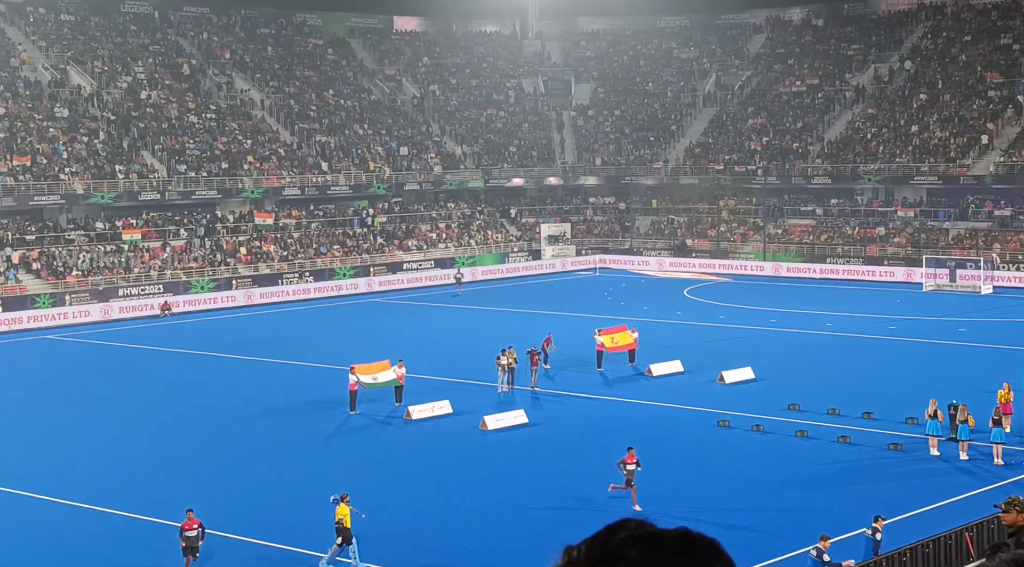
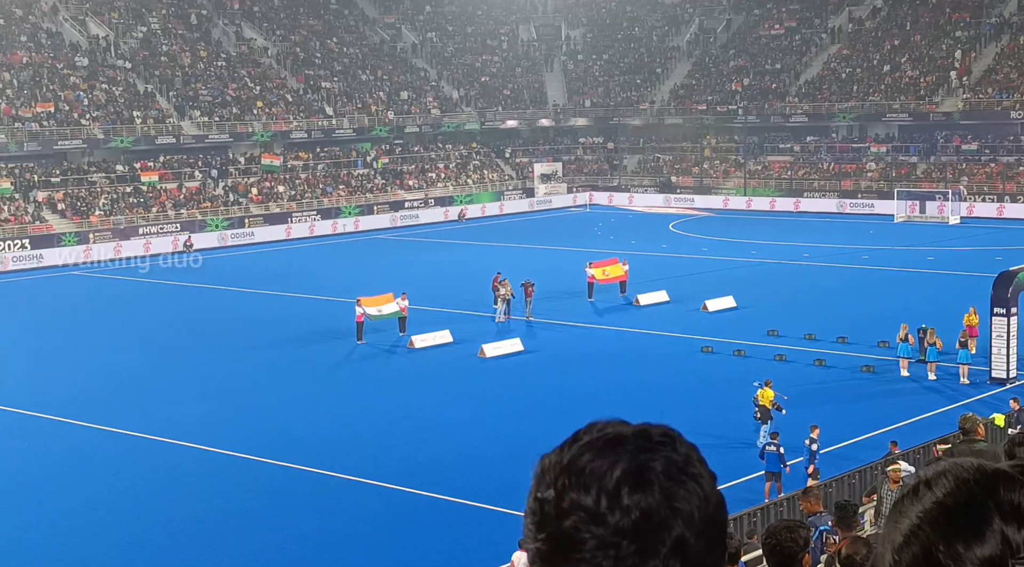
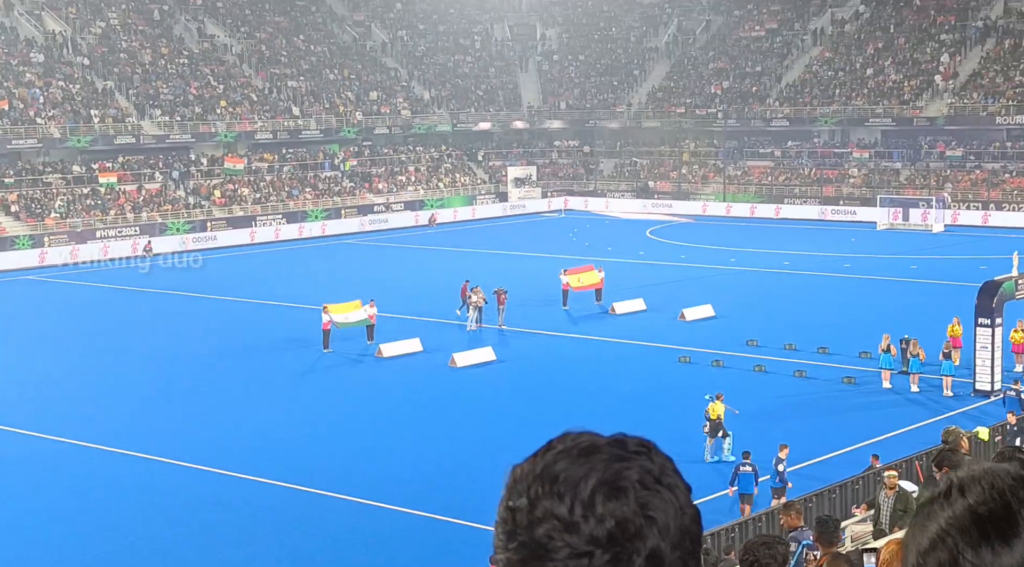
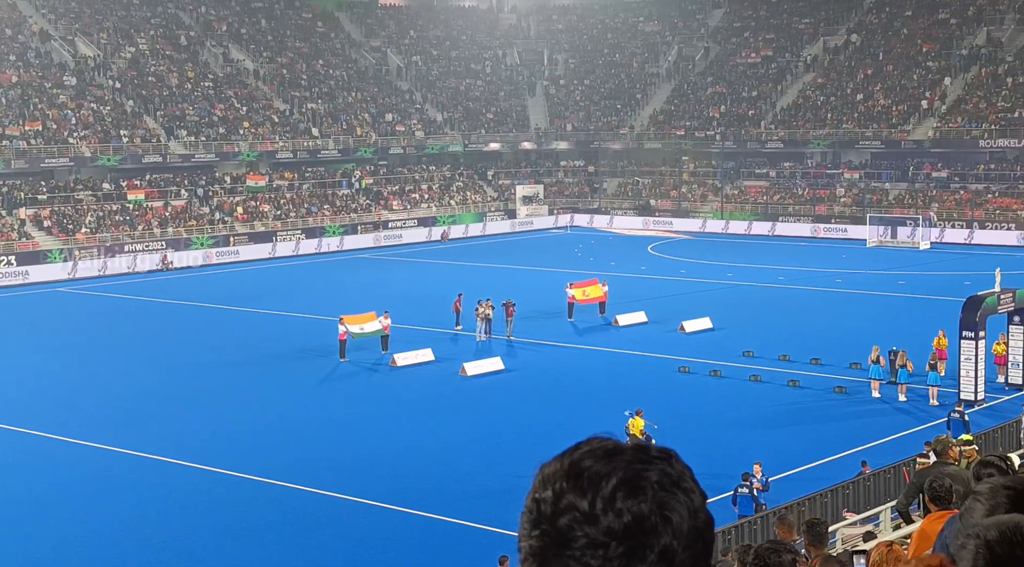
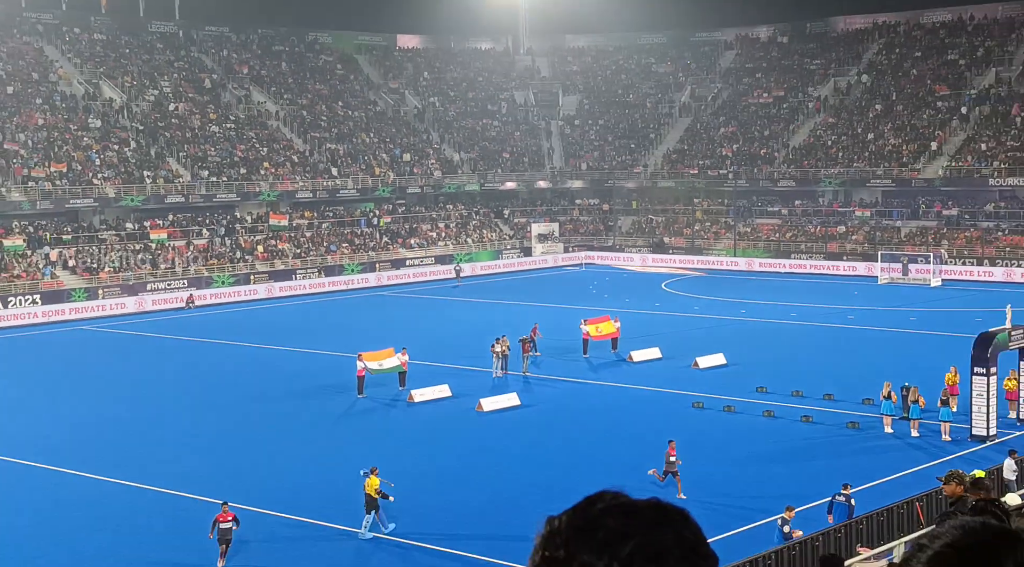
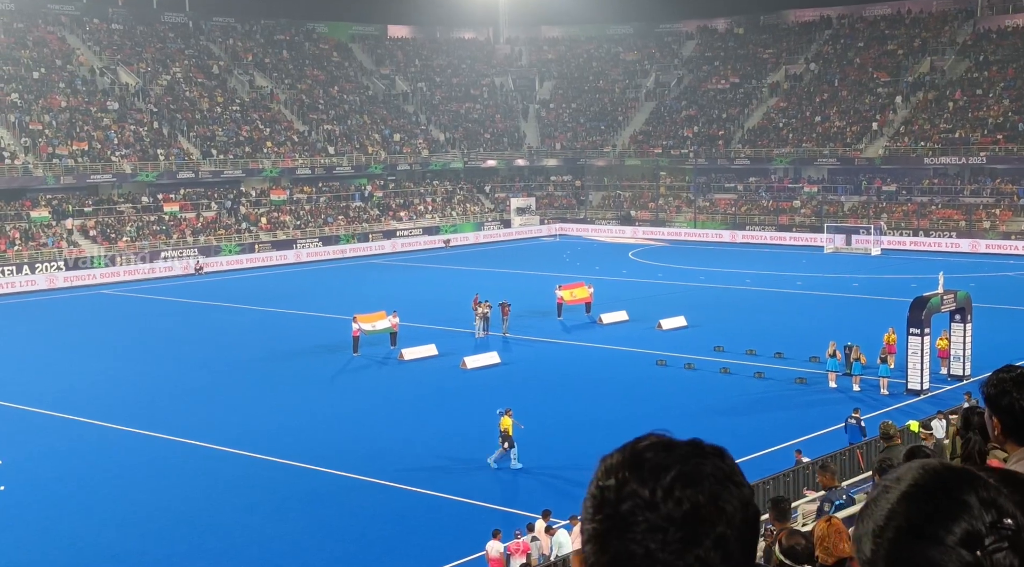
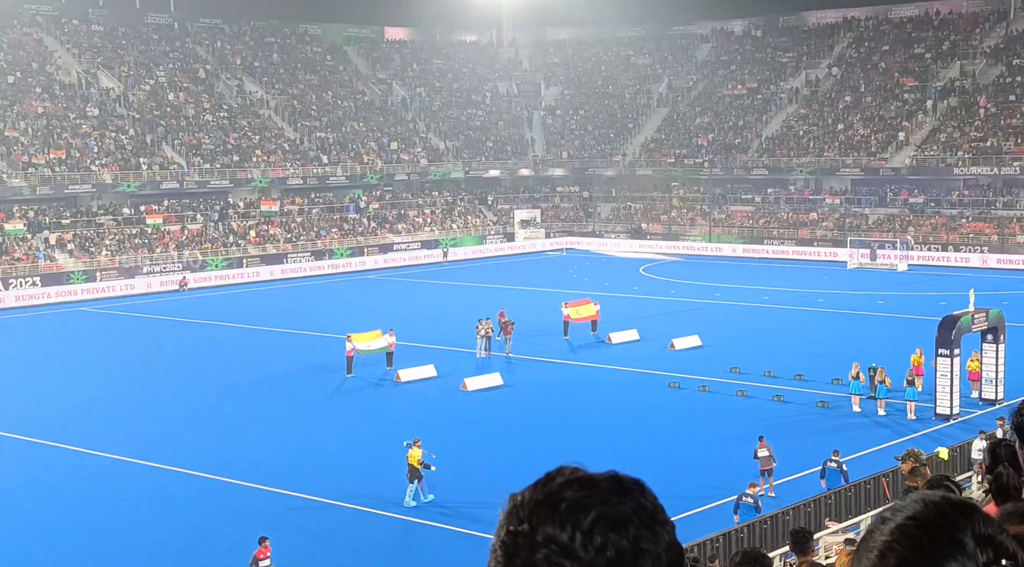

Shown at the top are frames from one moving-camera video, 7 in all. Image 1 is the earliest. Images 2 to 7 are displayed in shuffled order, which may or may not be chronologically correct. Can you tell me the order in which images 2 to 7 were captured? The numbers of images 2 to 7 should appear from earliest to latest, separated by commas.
5, 7, 6, 4, 3, 2
